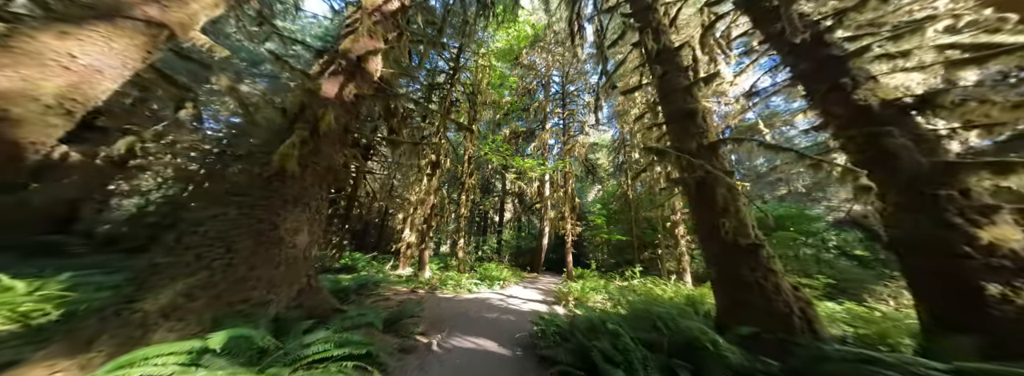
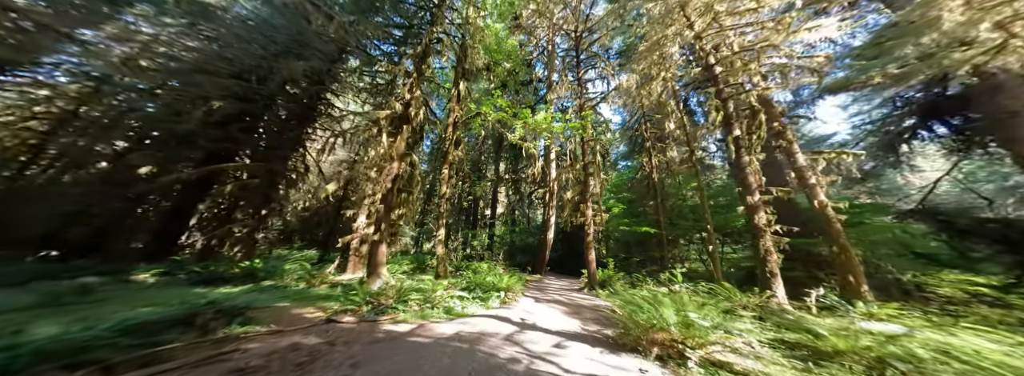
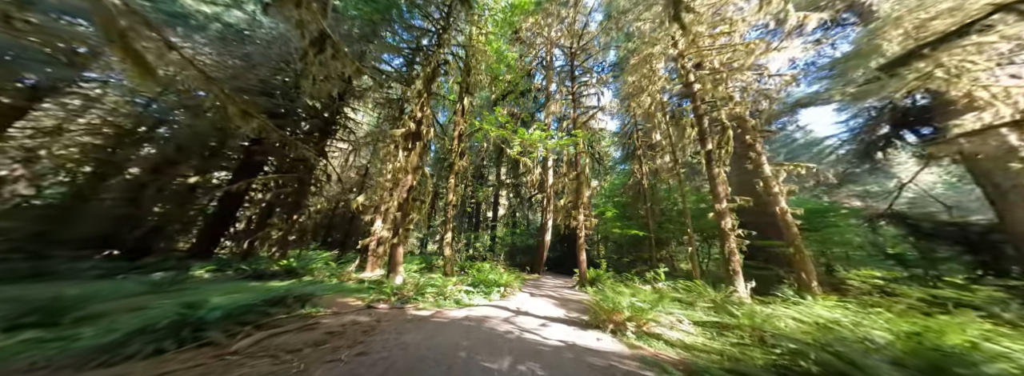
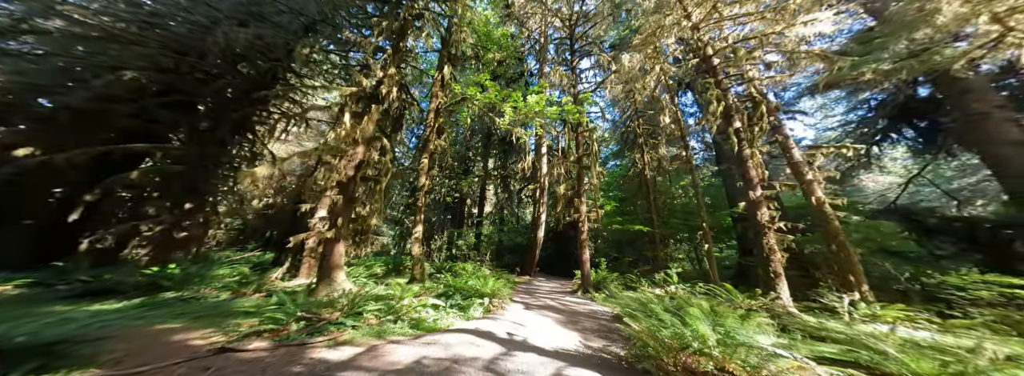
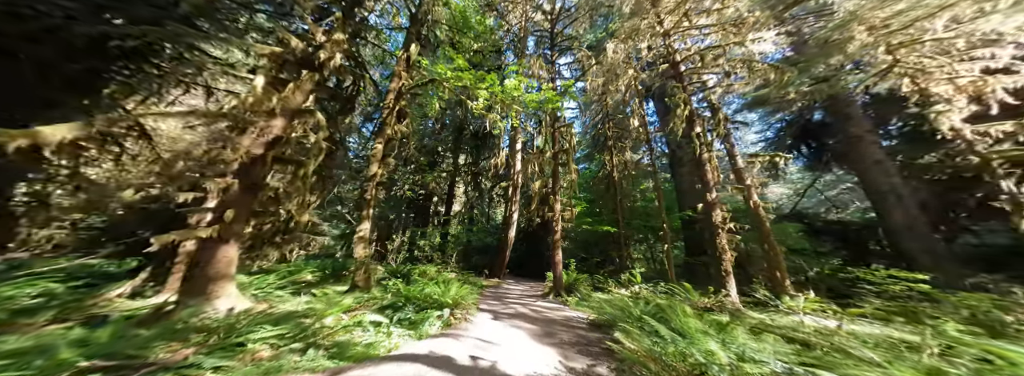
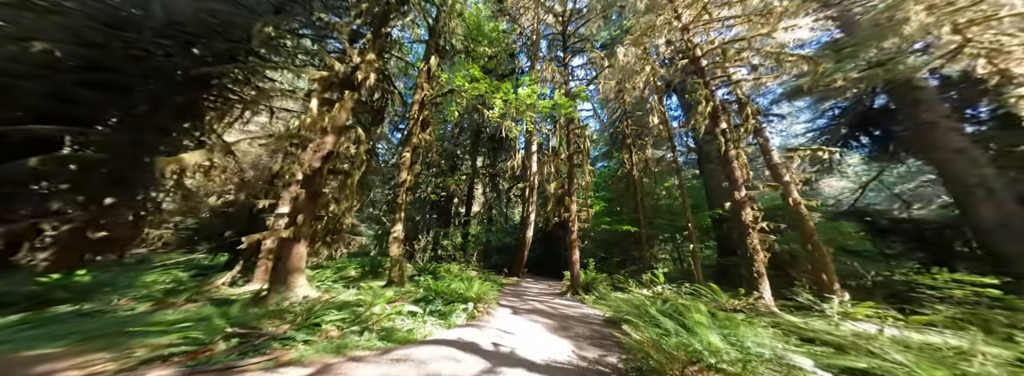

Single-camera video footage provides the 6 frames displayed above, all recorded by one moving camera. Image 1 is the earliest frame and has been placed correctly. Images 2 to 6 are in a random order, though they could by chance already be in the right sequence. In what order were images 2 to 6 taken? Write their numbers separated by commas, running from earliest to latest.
3, 2, 4, 6, 5
